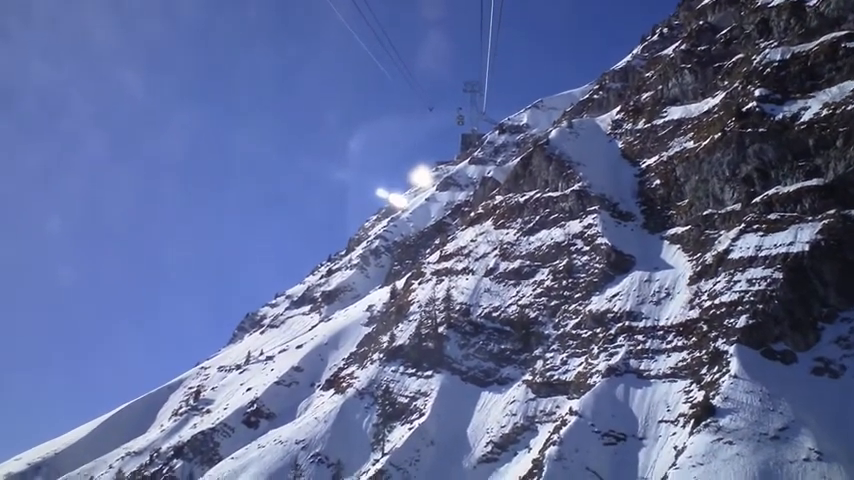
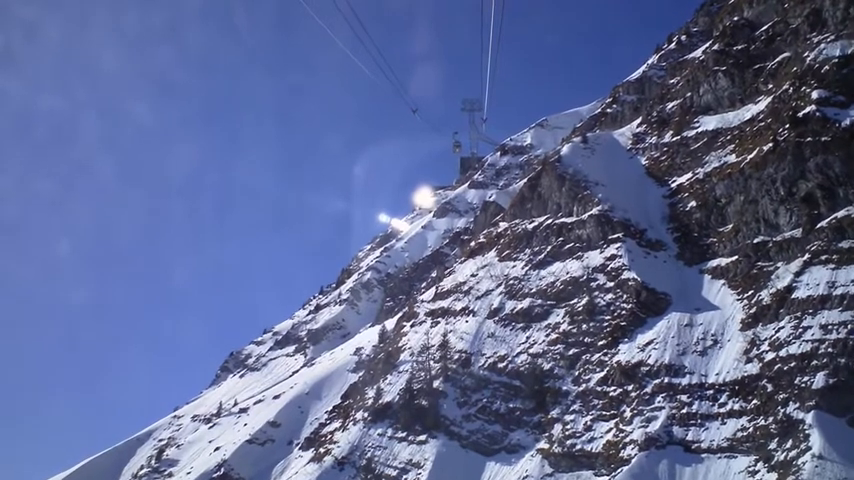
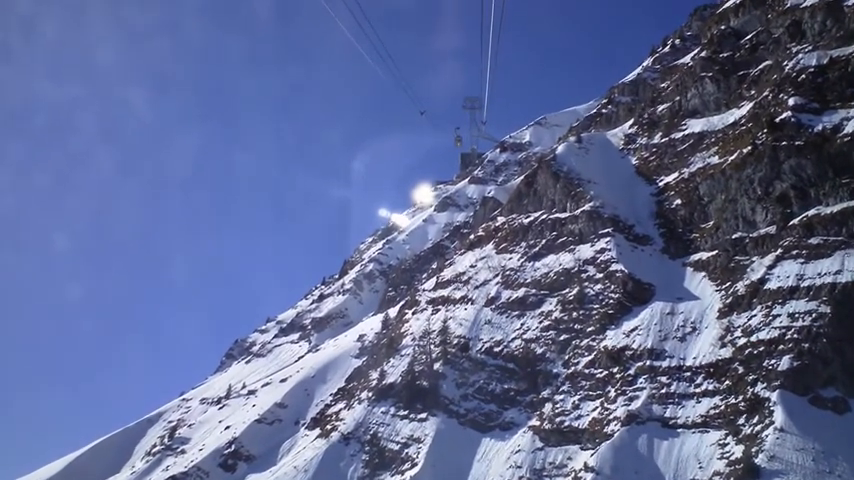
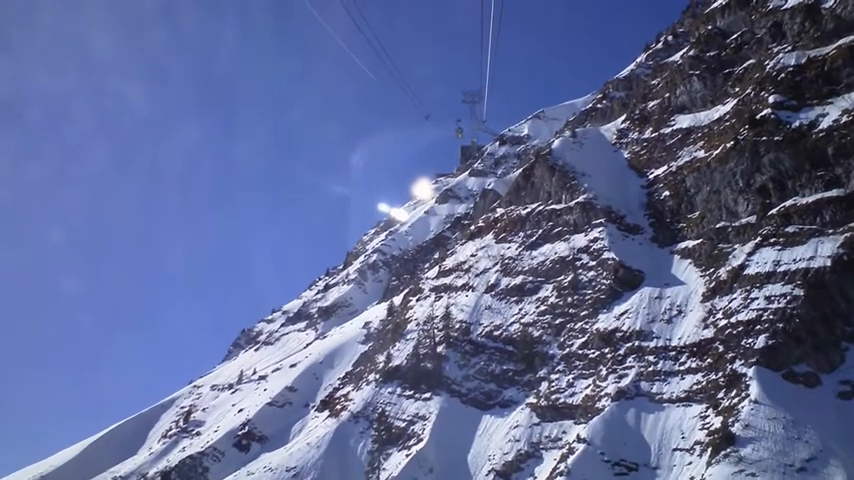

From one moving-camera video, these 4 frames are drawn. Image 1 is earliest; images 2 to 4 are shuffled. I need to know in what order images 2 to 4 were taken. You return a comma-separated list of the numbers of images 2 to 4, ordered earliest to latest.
4, 3, 2
